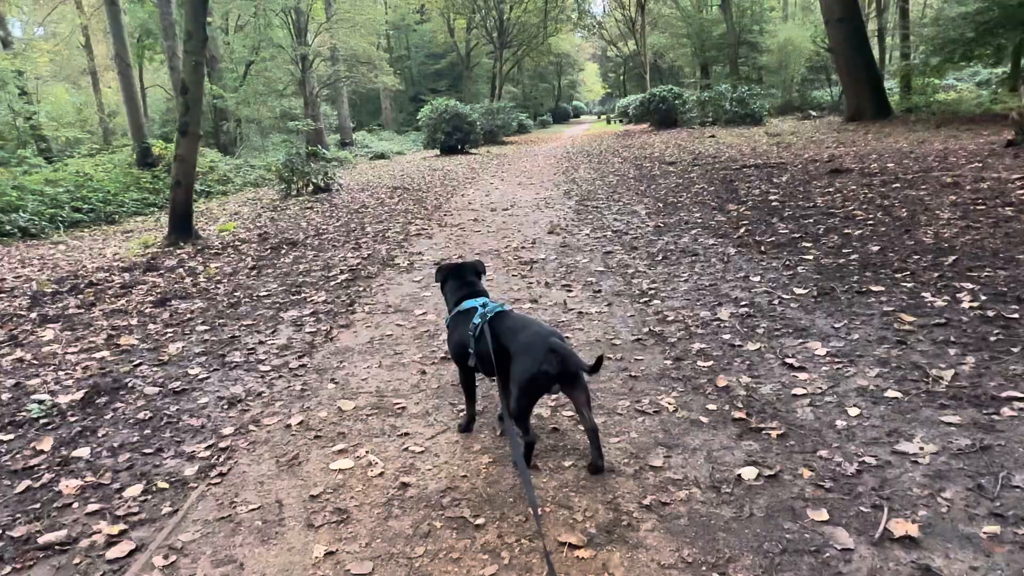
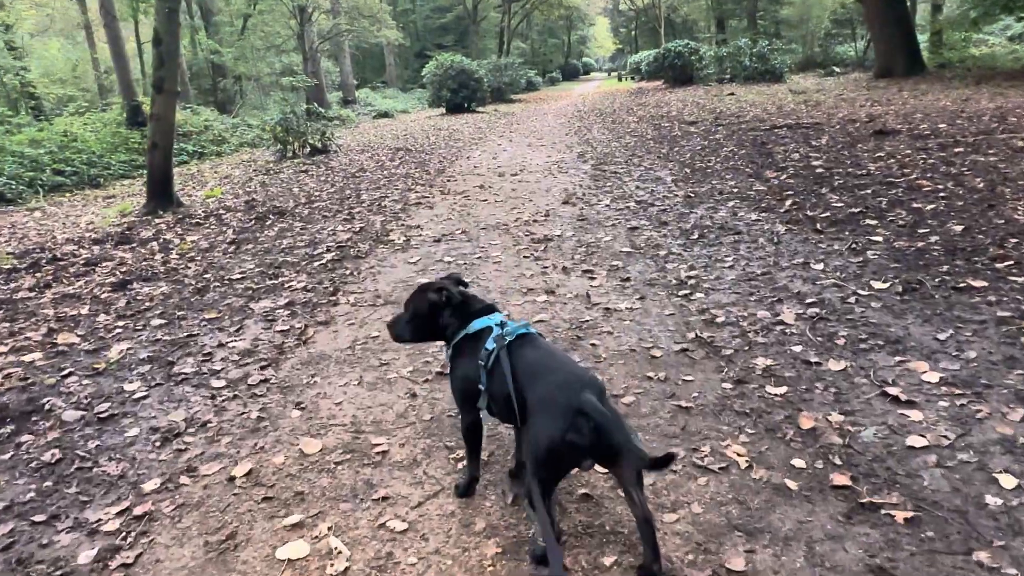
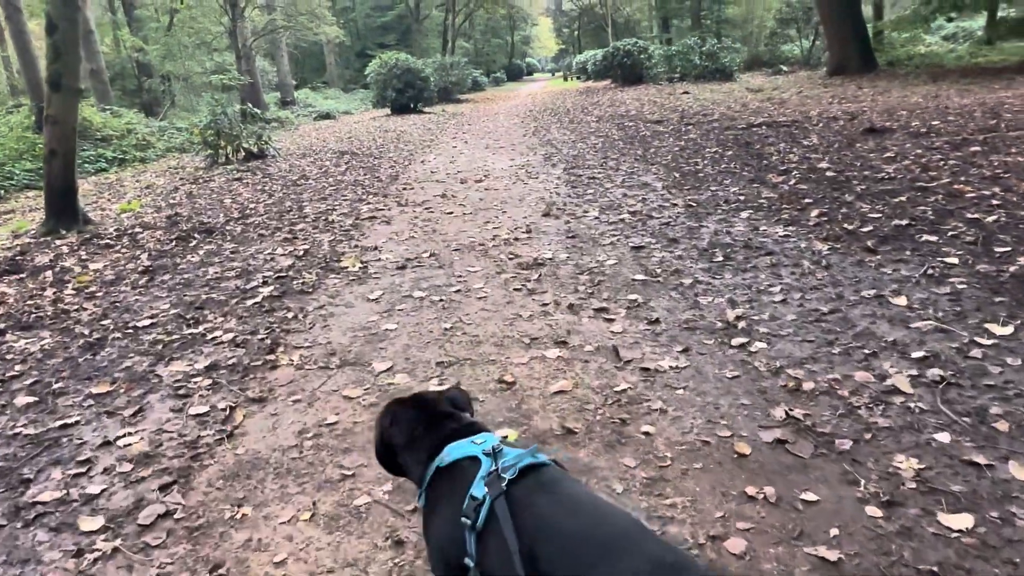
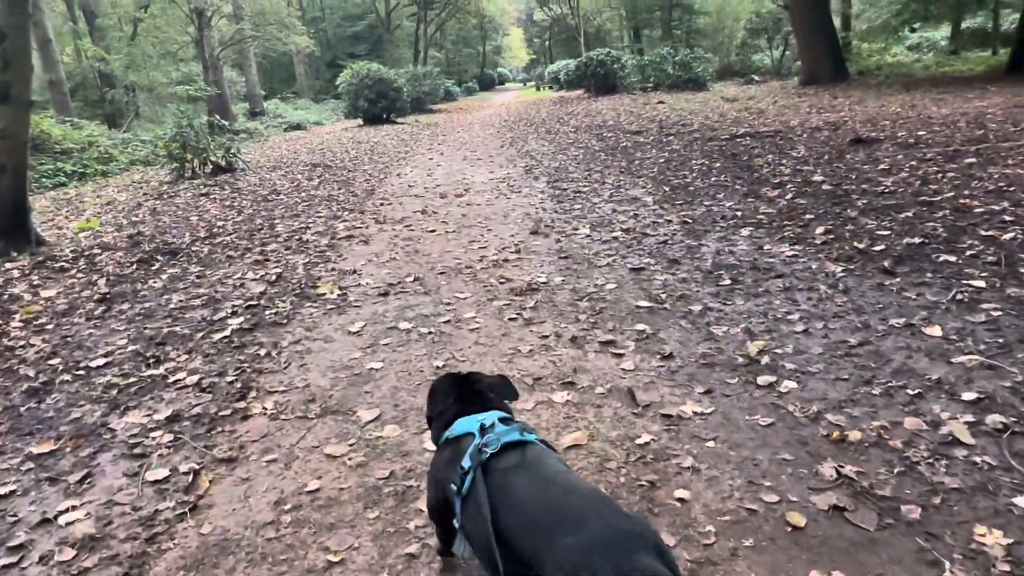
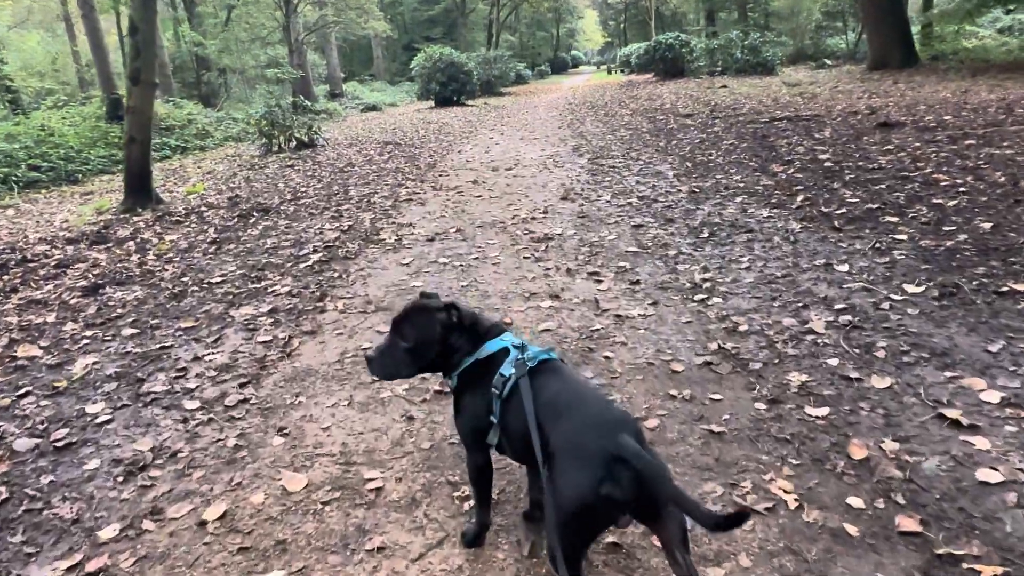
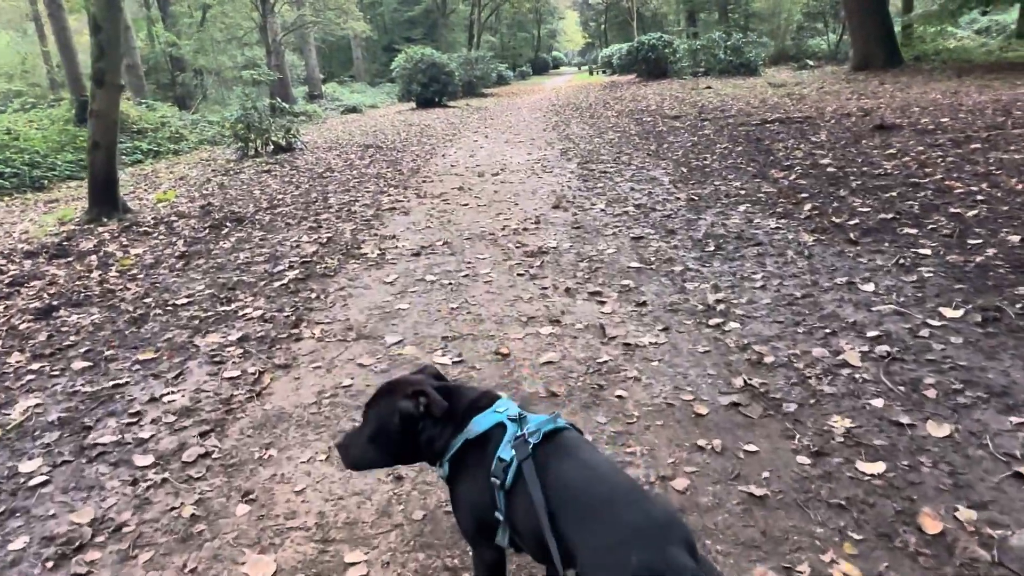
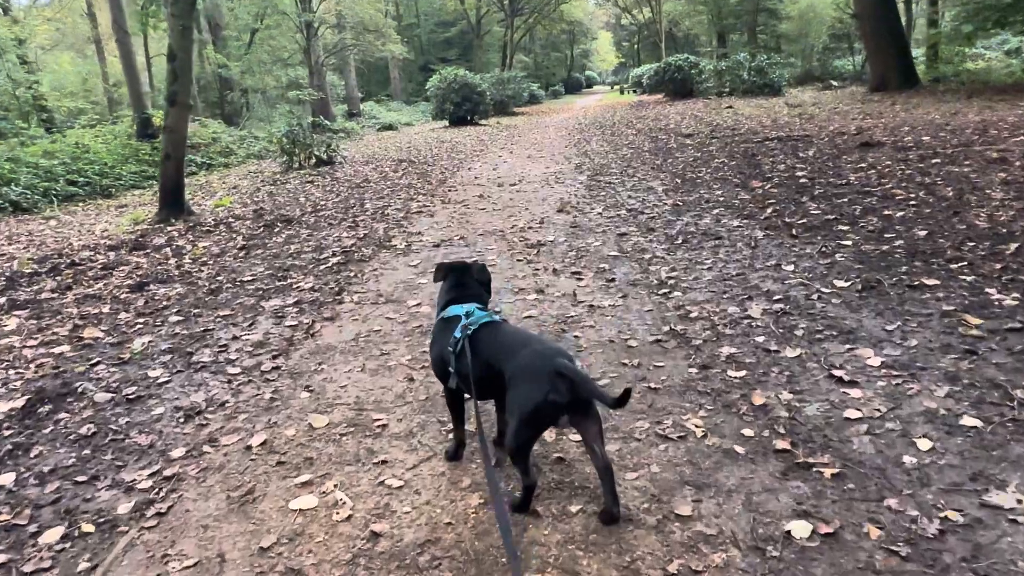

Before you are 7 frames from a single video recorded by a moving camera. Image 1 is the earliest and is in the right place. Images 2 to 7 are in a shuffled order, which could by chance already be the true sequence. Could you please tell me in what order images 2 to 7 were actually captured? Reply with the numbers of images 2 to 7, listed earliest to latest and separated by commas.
7, 2, 5, 6, 3, 4
